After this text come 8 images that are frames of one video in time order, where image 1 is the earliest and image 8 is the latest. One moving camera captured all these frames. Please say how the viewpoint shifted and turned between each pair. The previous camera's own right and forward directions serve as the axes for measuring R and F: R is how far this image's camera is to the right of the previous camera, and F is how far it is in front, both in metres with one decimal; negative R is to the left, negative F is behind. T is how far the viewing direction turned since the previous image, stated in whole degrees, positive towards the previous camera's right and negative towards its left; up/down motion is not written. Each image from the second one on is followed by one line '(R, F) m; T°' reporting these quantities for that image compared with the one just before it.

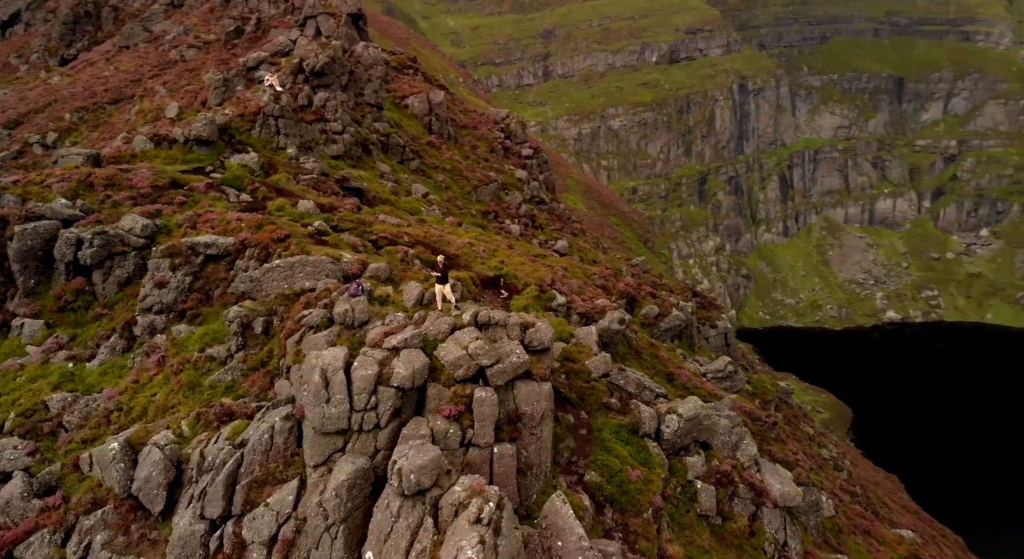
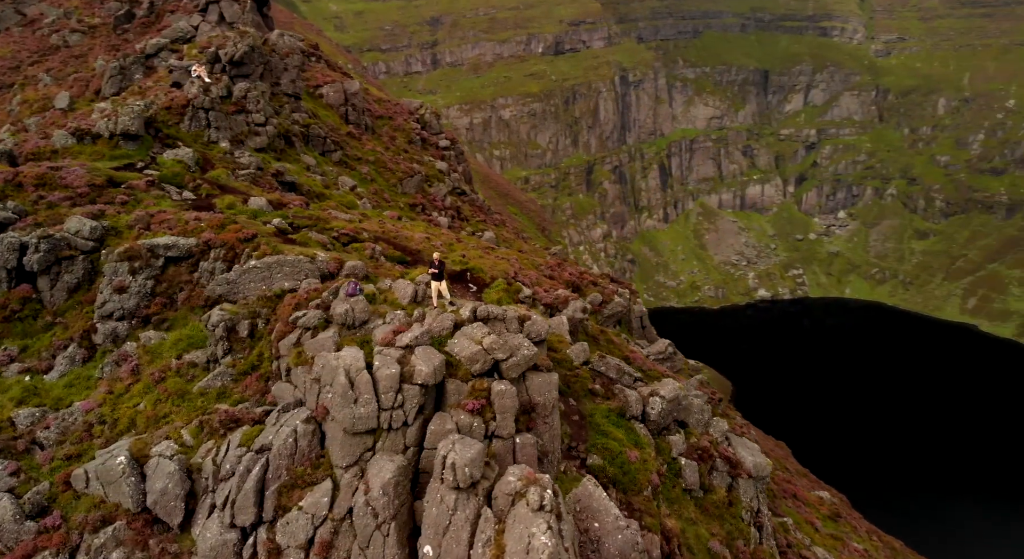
(-3.4, -0.4) m; +7°
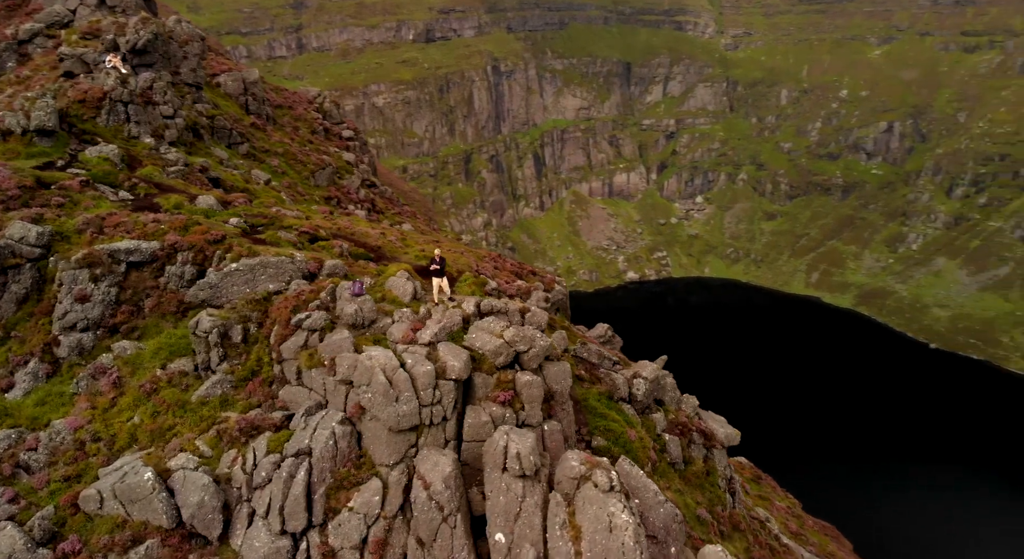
(-4.0, -0.5) m; +7°
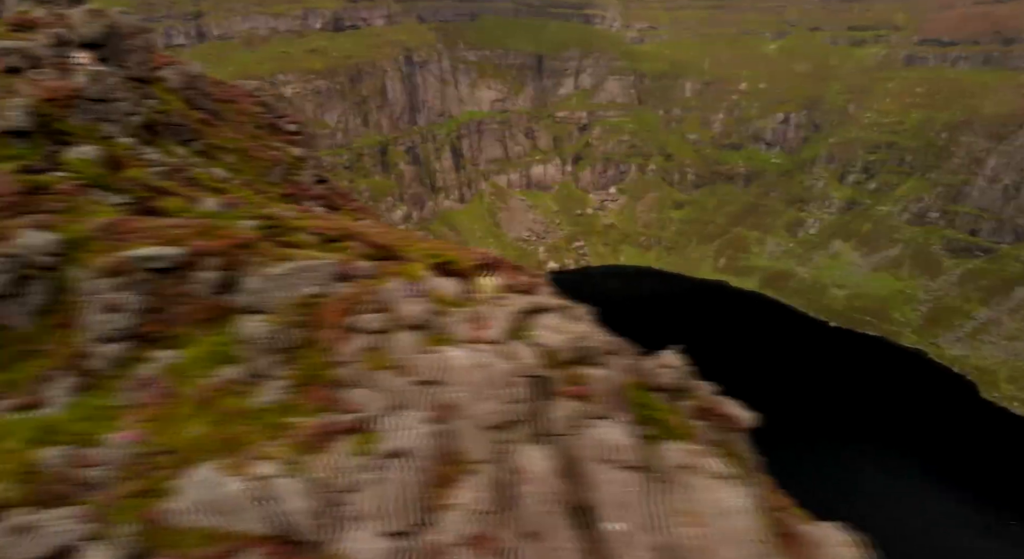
(-4.3, -0.6) m; +3°
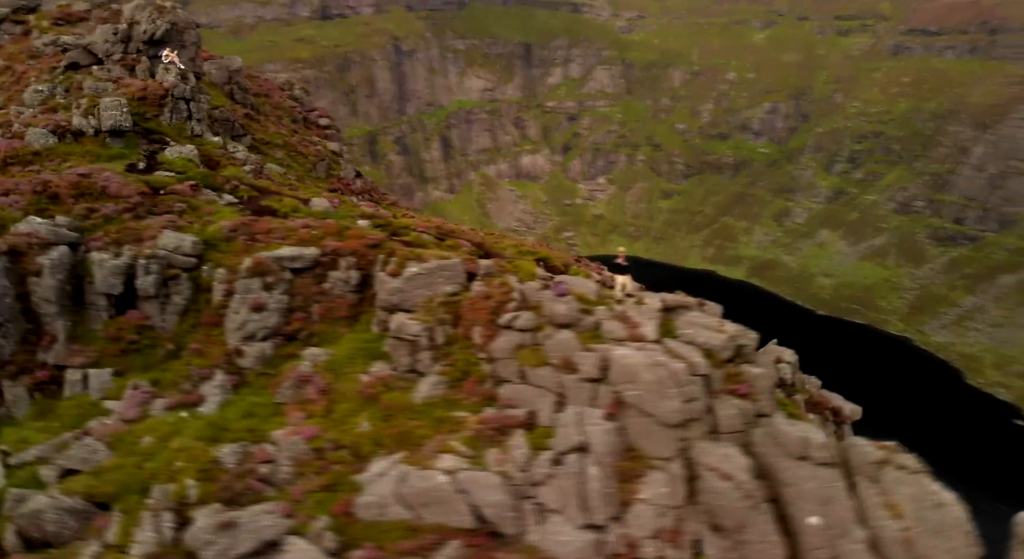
(-5.7, -0.9) m; -3°
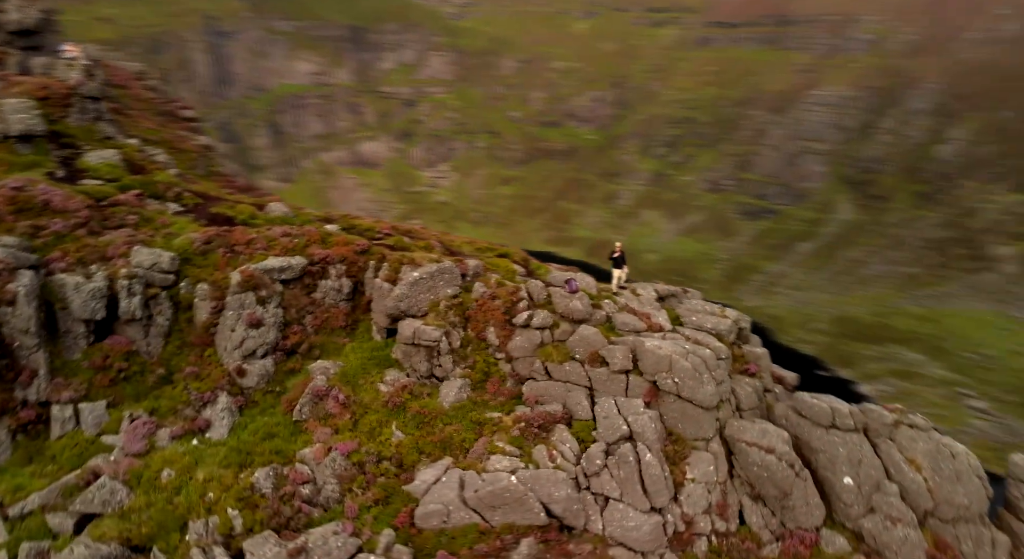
(-6.0, +0.4) m; +9°
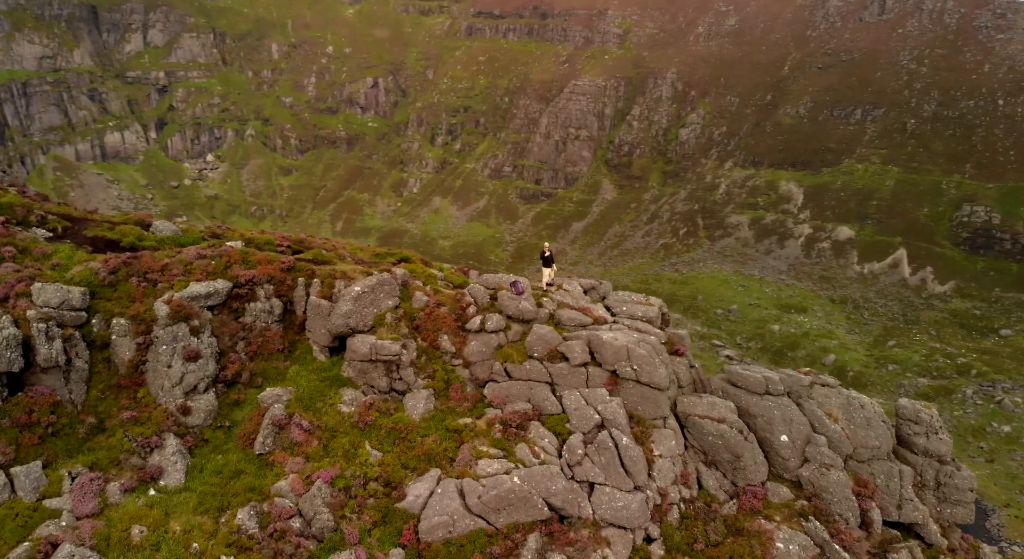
(-5.0, -0.2) m; +13°
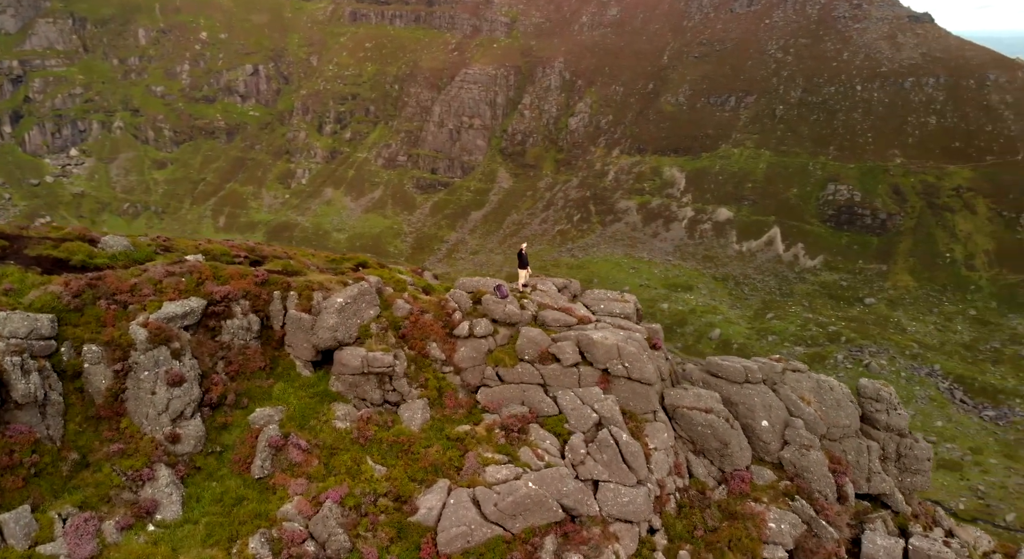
(-2.8, -0.1) m; +6°
